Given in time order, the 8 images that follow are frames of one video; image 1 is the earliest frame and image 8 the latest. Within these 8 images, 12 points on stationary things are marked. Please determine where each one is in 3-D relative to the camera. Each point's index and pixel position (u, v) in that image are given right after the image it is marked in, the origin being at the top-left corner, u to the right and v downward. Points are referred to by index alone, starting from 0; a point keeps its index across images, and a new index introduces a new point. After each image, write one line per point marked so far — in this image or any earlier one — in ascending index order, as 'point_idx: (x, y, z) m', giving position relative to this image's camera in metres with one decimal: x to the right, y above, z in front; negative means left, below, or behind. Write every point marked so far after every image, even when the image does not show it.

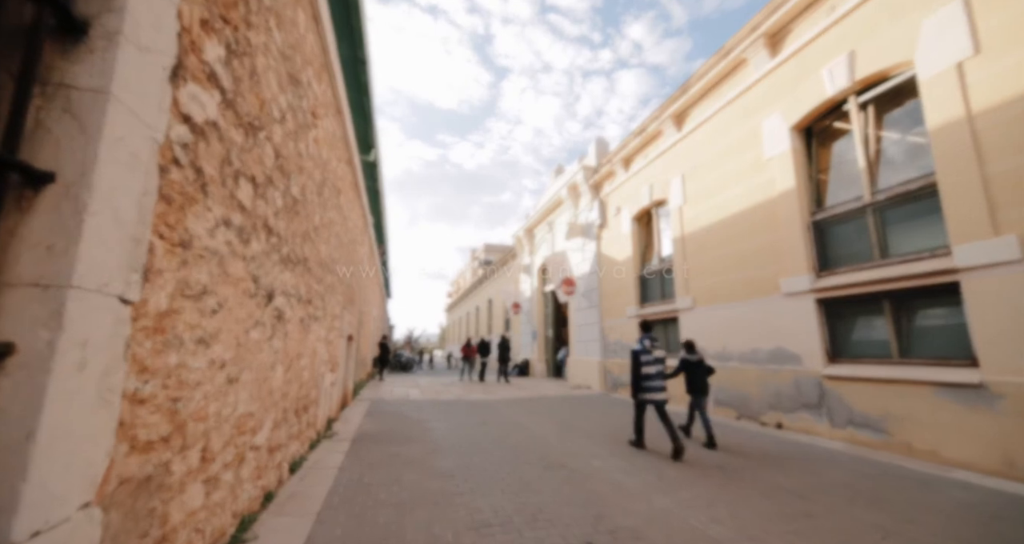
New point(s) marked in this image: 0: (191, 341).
0: (-1.2, -0.3, +1.7) m
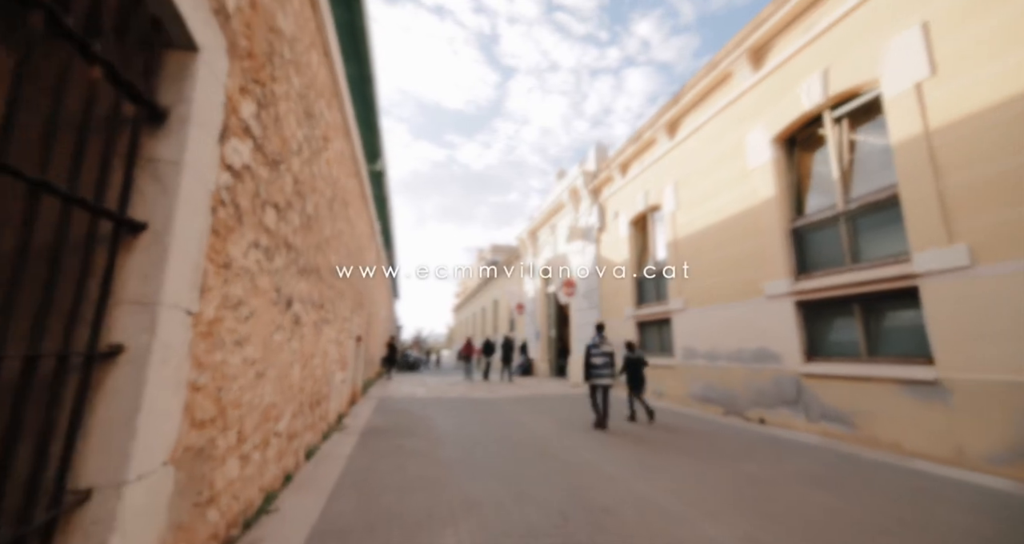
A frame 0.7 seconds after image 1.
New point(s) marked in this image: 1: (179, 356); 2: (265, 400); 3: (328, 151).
0: (-1.3, -0.3, +2.1) m
1: (-1.2, -0.3, +1.5) m
2: (-1.5, -0.8, +2.6) m
3: (-1.7, +1.1, +4.1) m
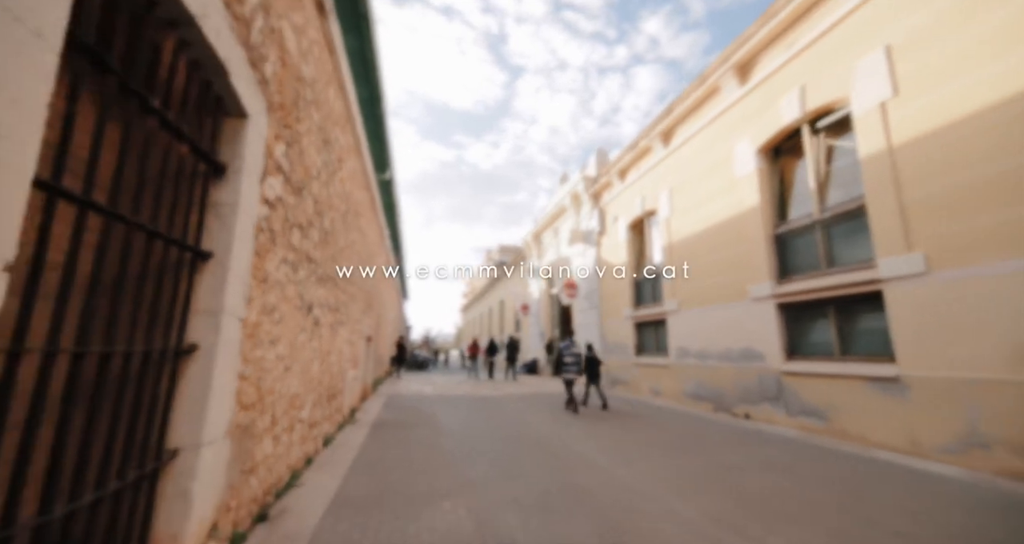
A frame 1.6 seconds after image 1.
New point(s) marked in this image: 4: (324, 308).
0: (-1.4, -0.4, +2.6) m
1: (-1.3, -0.4, +2.0) m
2: (-1.6, -0.8, +3.1) m
3: (-1.7, +1.0, +4.5) m
4: (-1.7, -0.3, +4.0) m
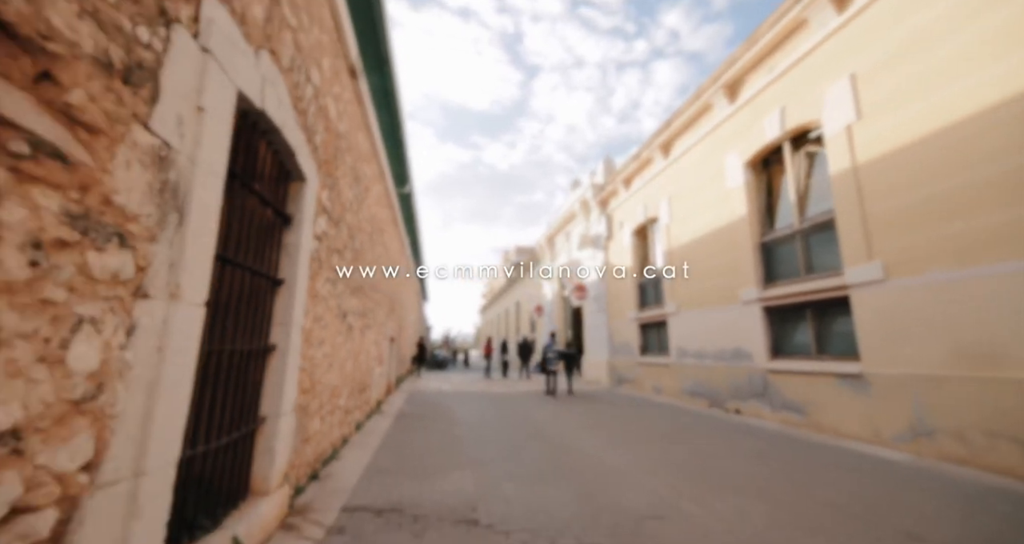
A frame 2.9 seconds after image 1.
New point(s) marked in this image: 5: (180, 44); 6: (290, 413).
0: (-1.5, -0.5, +3.3) m
1: (-1.3, -0.5, +2.8) m
2: (-1.6, -1.0, +3.9) m
3: (-1.7, +0.9, +5.3) m
4: (-1.7, -0.5, +4.8) m
5: (-1.1, +0.7, +1.4) m
6: (-1.4, -0.9, +2.7) m
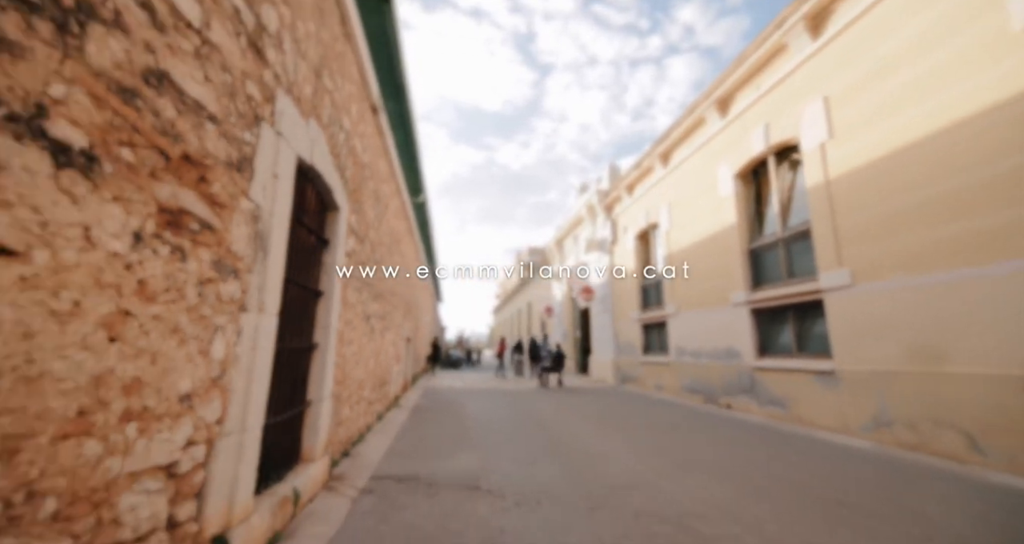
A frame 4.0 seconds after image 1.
0: (-1.5, -0.6, +4.0) m
1: (-1.4, -0.6, +3.4) m
2: (-1.6, -1.1, +4.5) m
3: (-1.7, +0.8, +6.0) m
4: (-1.7, -0.6, +5.4) m
5: (-1.2, +0.6, +2.1) m
6: (-1.4, -1.0, +3.3) m
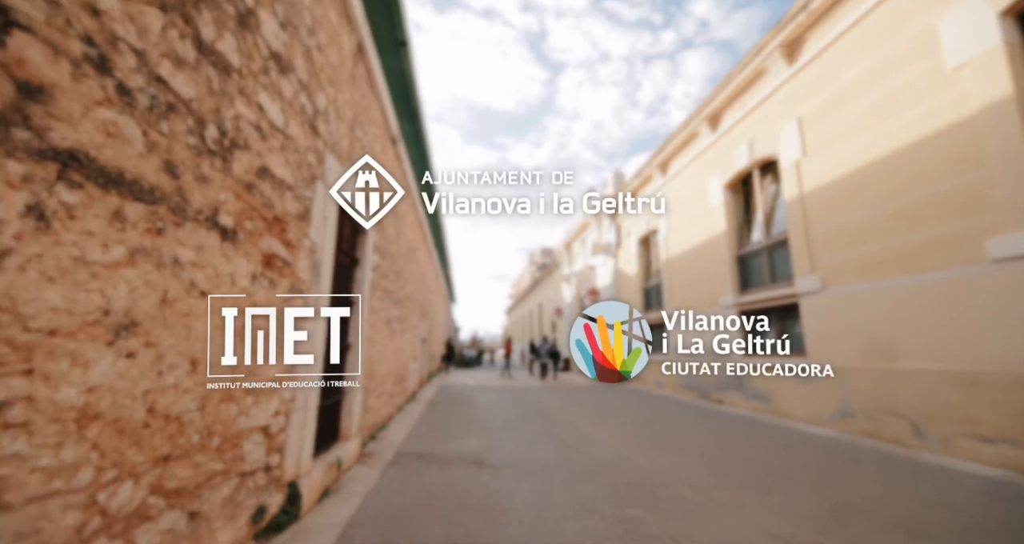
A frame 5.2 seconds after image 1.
0: (-1.5, -0.8, +4.7) m
1: (-1.4, -0.7, +4.1) m
2: (-1.6, -1.2, +5.2) m
3: (-1.6, +0.7, +6.7) m
4: (-1.6, -0.7, +6.2) m
5: (-1.2, +0.5, +2.8) m
6: (-1.4, -1.1, +4.0) m
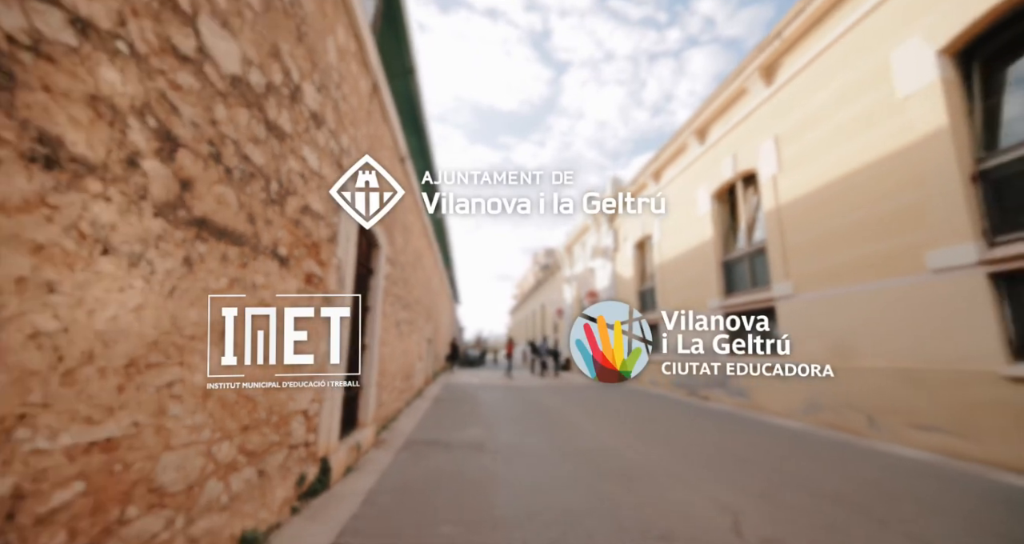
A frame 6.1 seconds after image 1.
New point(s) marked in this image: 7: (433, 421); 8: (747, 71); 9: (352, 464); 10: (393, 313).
0: (-1.5, -0.9, +5.3) m
1: (-1.4, -0.8, +4.7) m
2: (-1.6, -1.3, +5.8) m
3: (-1.7, +0.6, +7.2) m
4: (-1.7, -0.8, +6.7) m
5: (-1.3, +0.4, +3.3) m
6: (-1.4, -1.2, +4.6) m
7: (-1.1, -2.1, +6.1) m
8: (+3.8, +3.2, +7.1) m
9: (-1.4, -1.6, +3.7) m
10: (-1.6, -0.5, +5.7) m
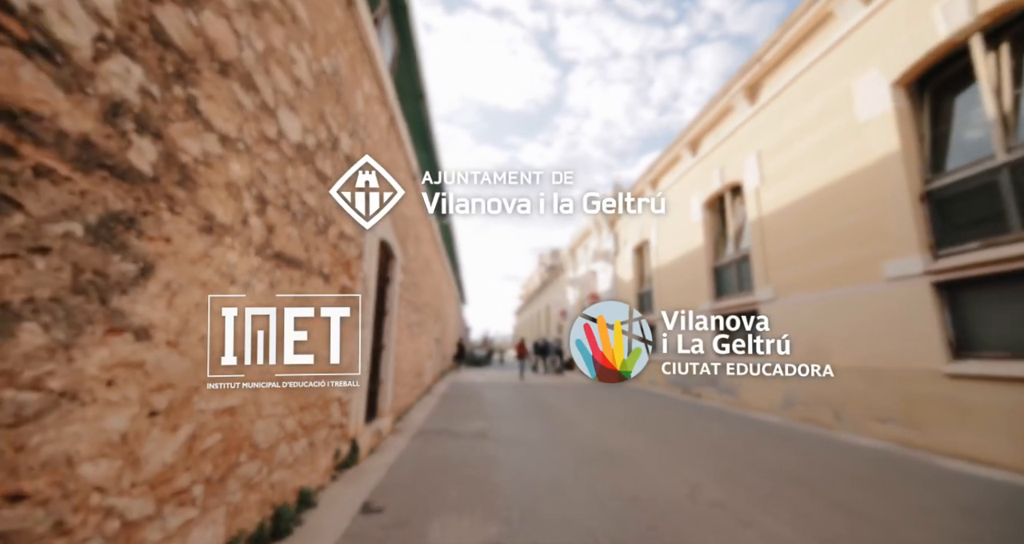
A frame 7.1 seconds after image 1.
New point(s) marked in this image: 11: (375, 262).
0: (-1.5, -1.0, +5.9) m
1: (-1.4, -0.9, +5.3) m
2: (-1.6, -1.4, +6.4) m
3: (-1.6, +0.5, +7.9) m
4: (-1.6, -0.9, +7.3) m
5: (-1.3, +0.3, +4.0) m
6: (-1.4, -1.3, +5.2) m
7: (-1.0, -2.2, +6.7) m
8: (+3.8, +3.1, +7.6) m
9: (-1.4, -1.7, +4.3) m
10: (-1.5, -0.6, +6.4) m
11: (-1.3, +0.1, +4.2) m
